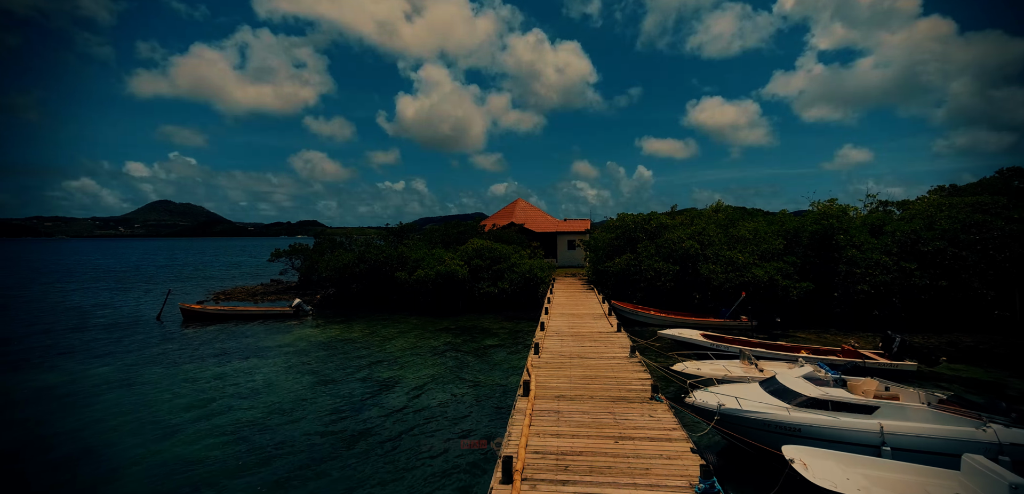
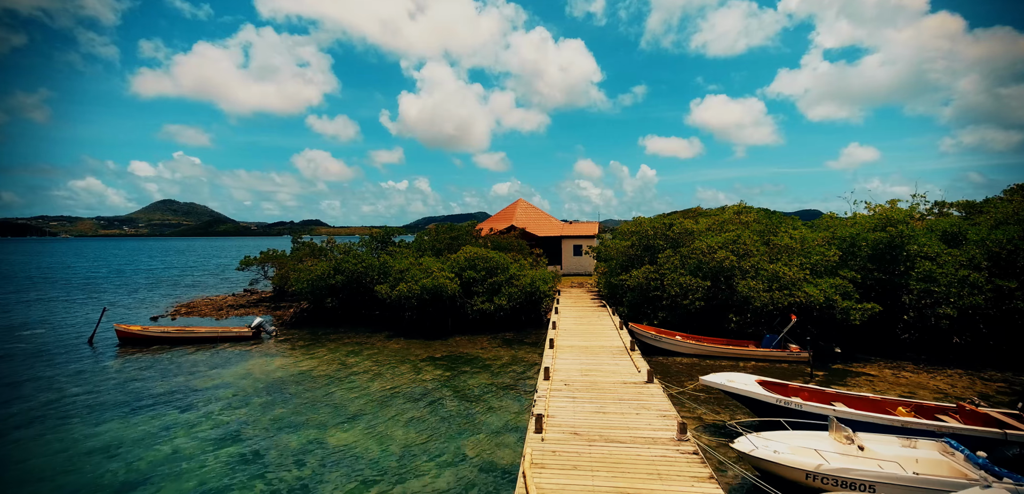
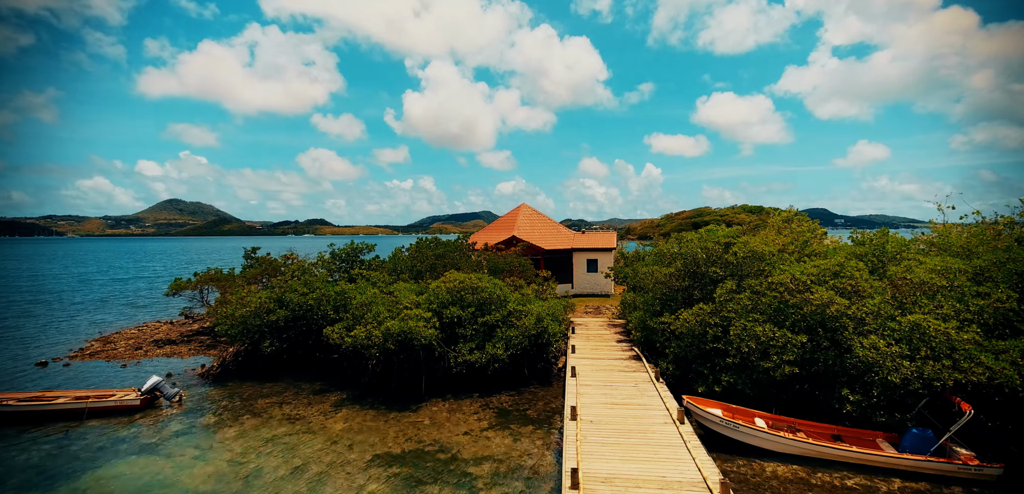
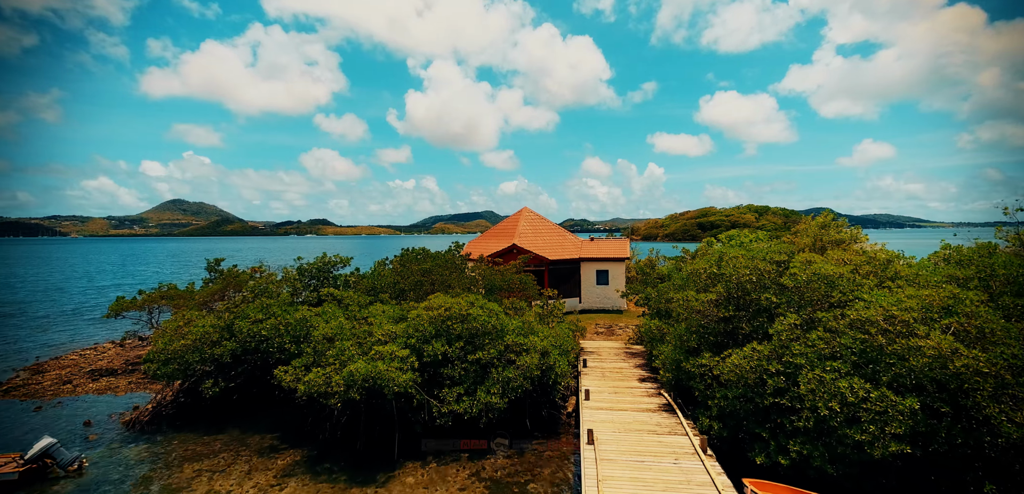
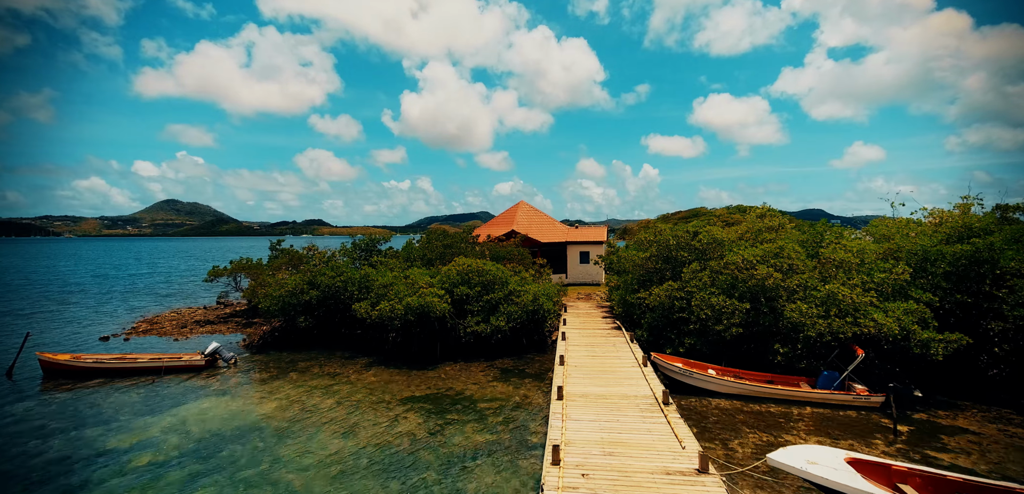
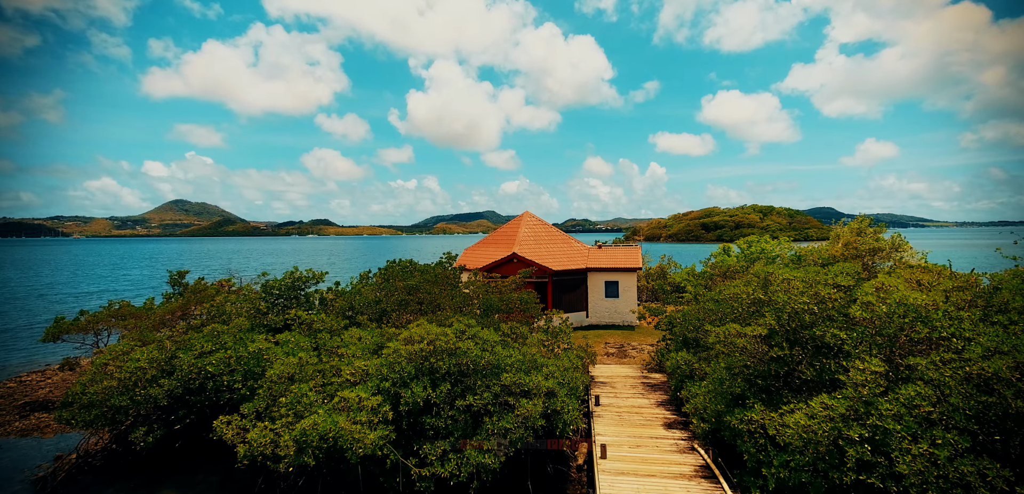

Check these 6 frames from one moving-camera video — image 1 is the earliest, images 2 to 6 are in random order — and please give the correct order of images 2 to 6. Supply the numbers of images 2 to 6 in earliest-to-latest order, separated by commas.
2, 5, 3, 4, 6
